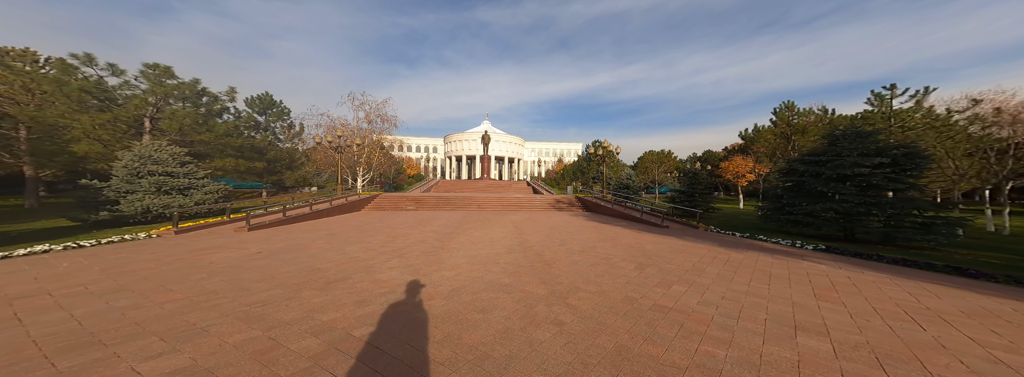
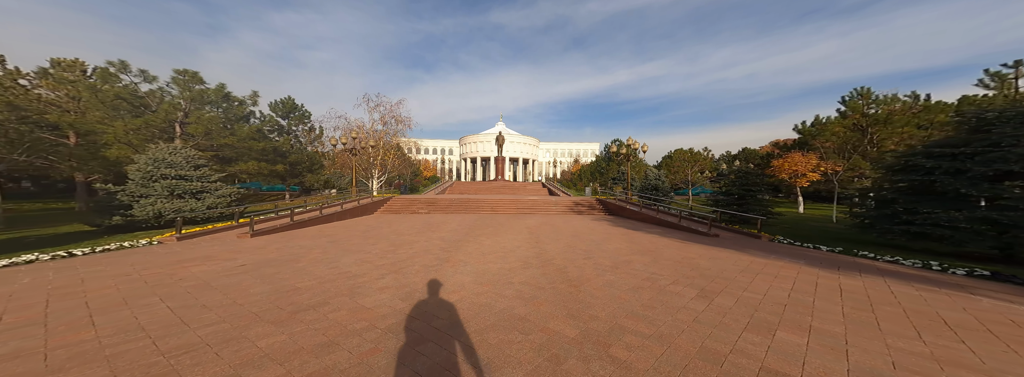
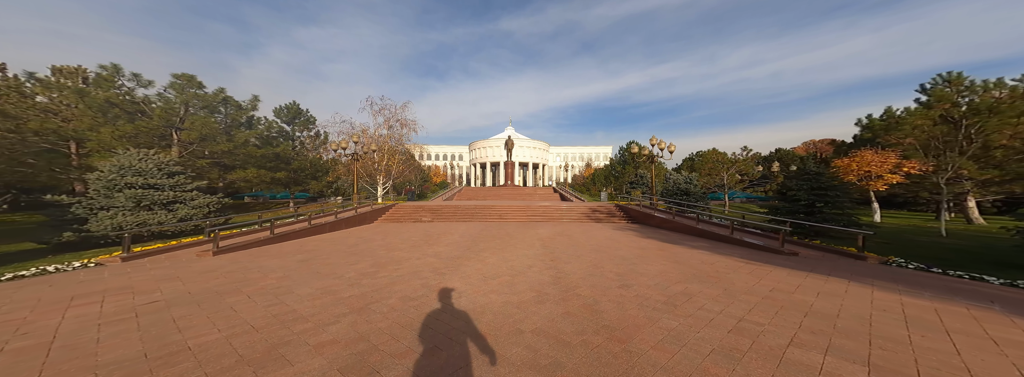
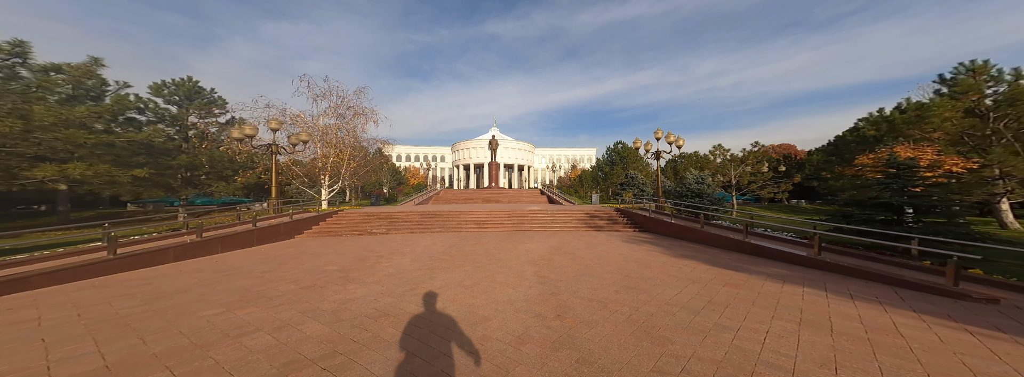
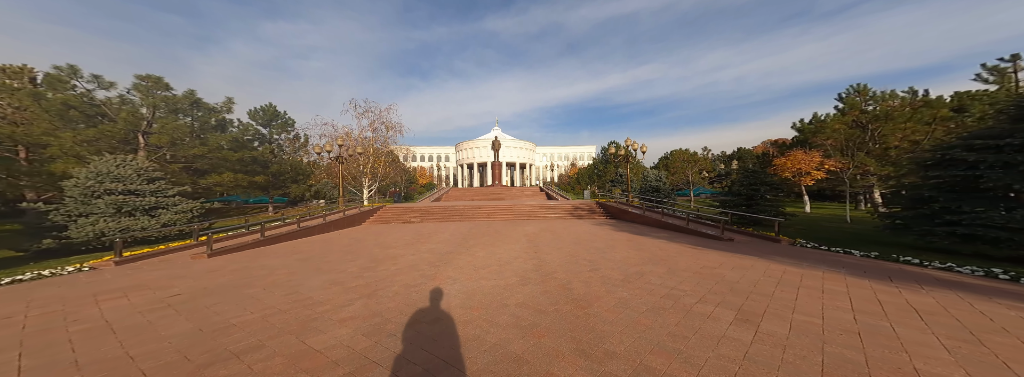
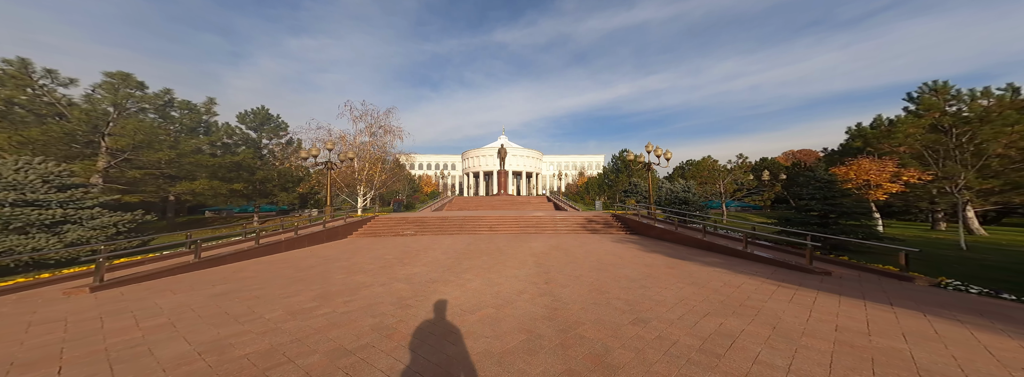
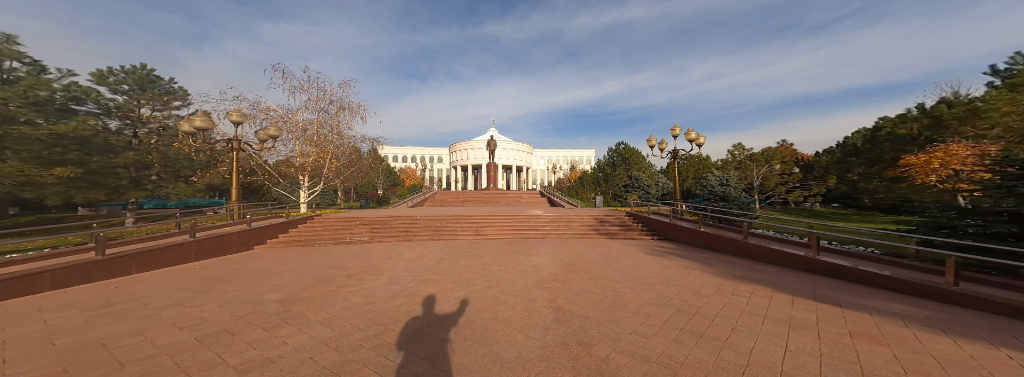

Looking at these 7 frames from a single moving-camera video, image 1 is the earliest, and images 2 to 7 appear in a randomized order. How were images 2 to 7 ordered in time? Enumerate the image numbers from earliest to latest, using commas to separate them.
2, 5, 3, 6, 4, 7
